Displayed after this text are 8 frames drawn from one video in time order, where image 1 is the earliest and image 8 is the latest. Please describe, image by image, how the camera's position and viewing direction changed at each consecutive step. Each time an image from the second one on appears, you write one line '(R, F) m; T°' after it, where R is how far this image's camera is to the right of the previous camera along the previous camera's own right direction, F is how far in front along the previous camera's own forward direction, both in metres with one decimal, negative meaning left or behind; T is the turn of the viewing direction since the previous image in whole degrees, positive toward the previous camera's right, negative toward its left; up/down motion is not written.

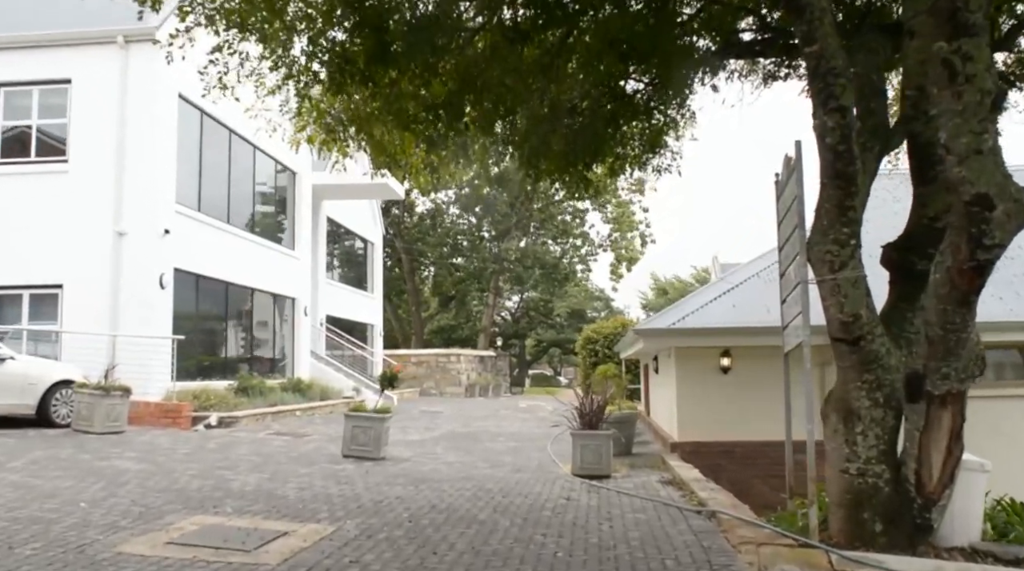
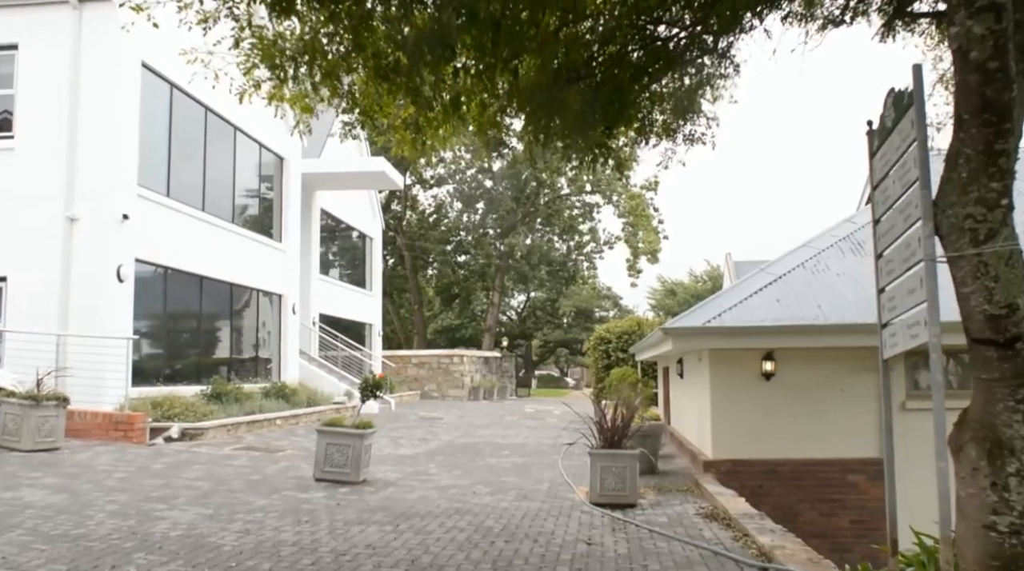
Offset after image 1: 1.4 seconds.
(0.0, +1.7) m; 0°
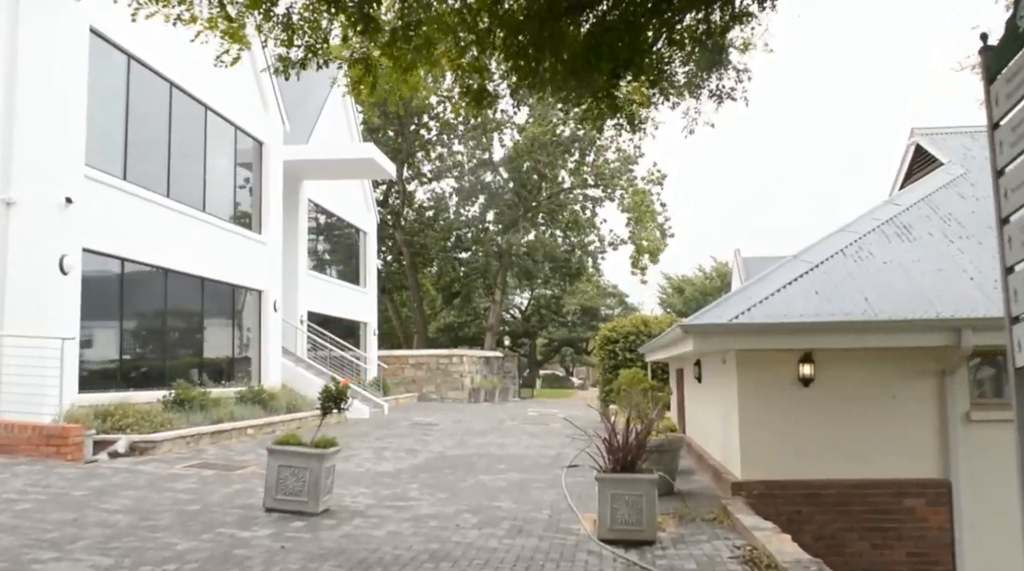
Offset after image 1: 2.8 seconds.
(+0.1, +1.5) m; 0°
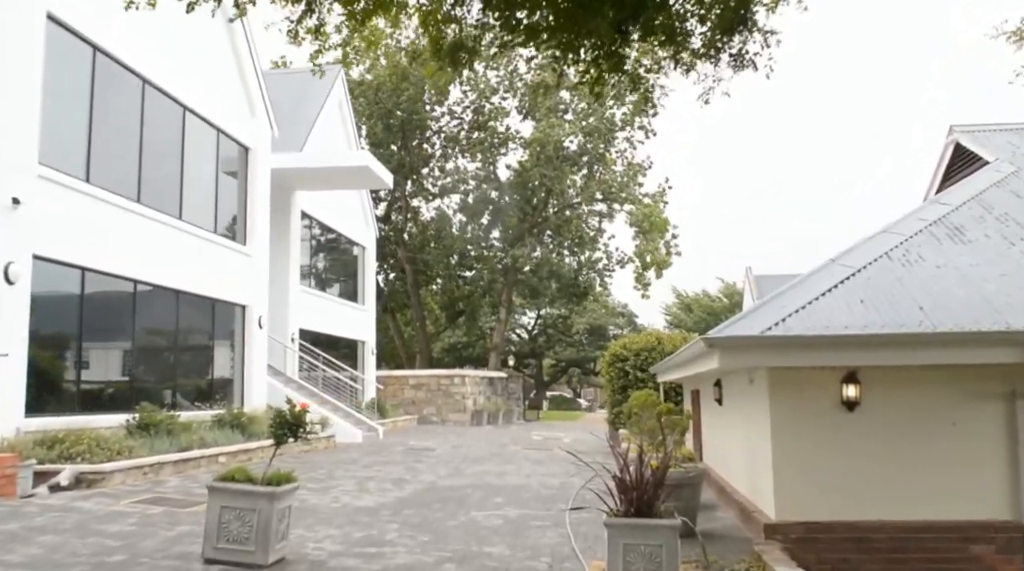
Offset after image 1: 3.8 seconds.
(+0.1, +1.2) m; -1°
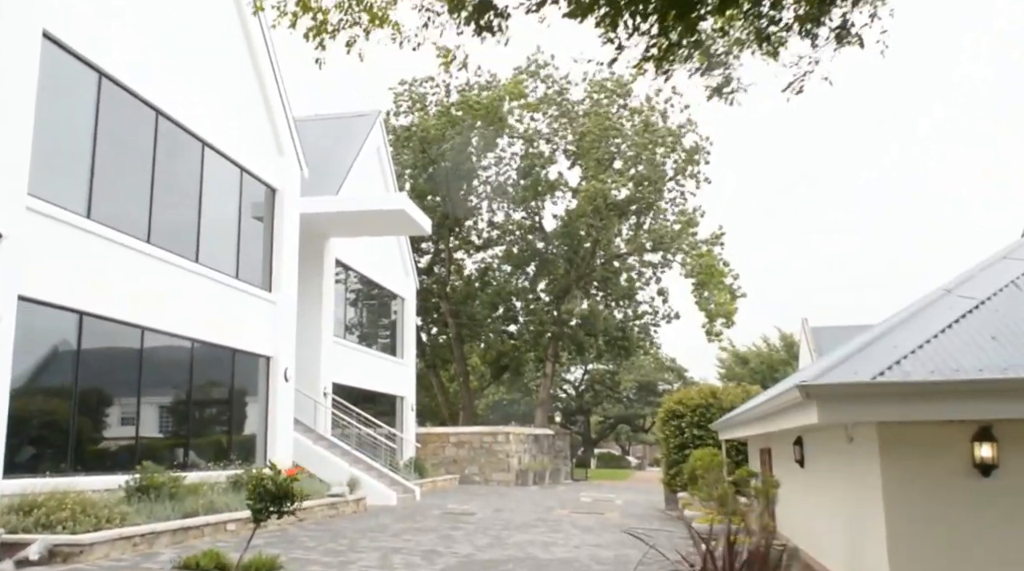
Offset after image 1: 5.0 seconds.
(0.0, +1.4) m; -3°
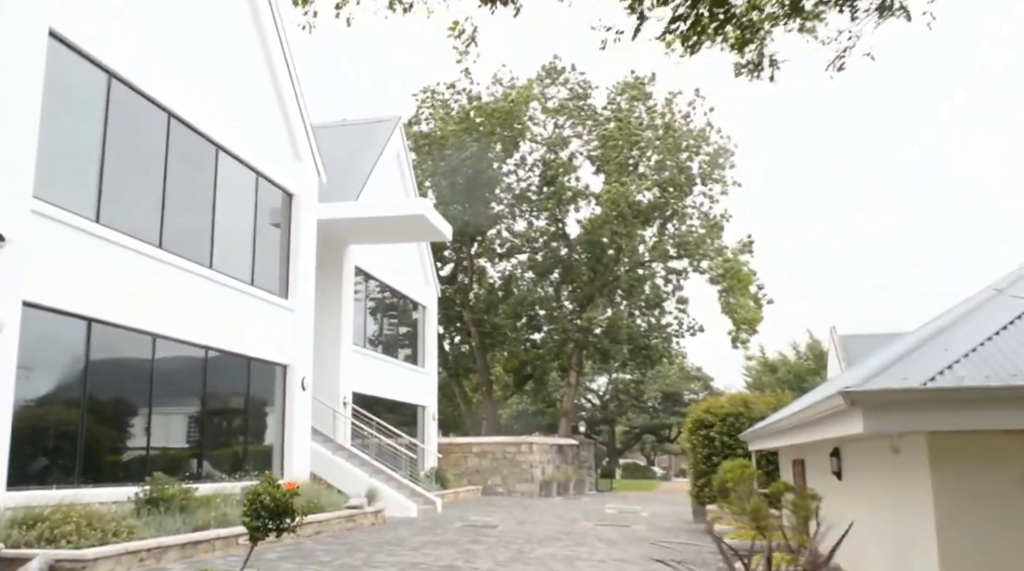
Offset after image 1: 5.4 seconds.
(0.0, +0.4) m; -2°
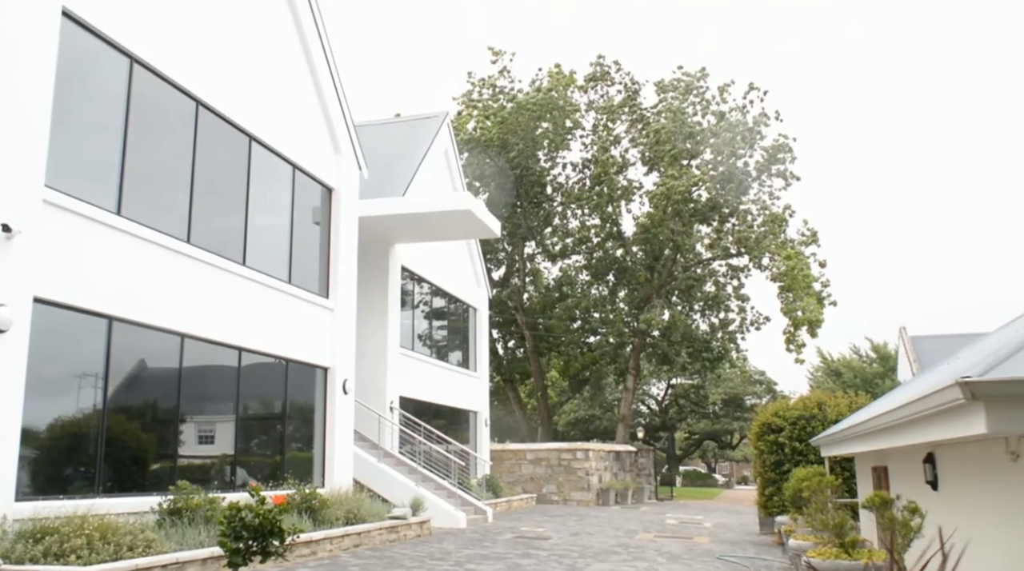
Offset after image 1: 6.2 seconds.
(+0.1, +0.9) m; -4°
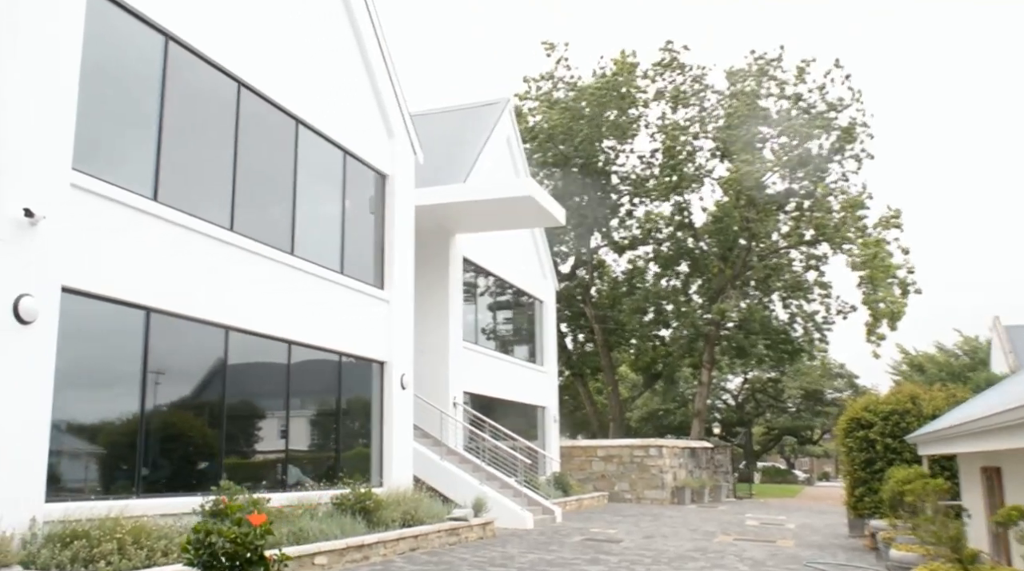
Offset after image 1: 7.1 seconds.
(+0.1, +0.8) m; -5°
